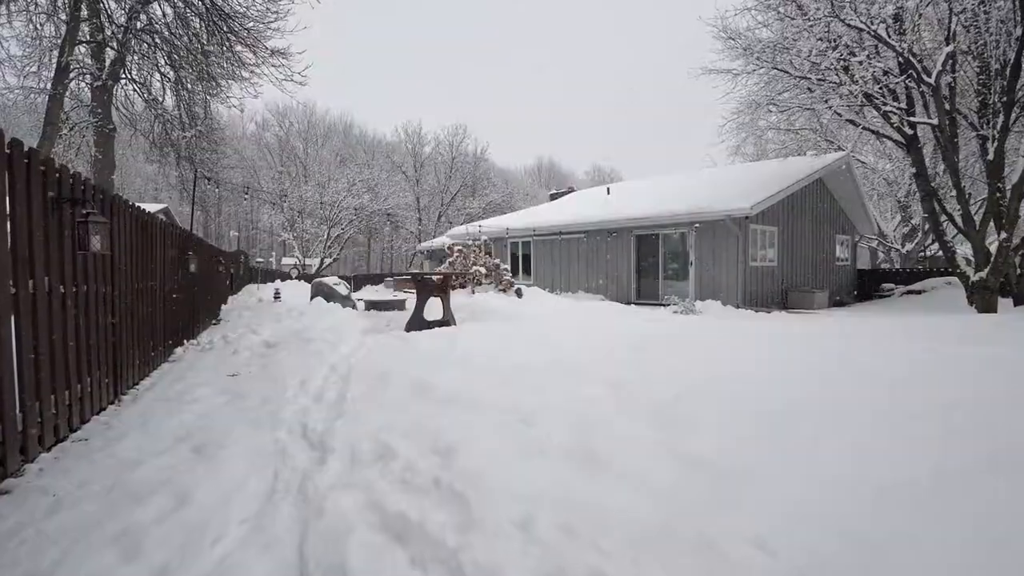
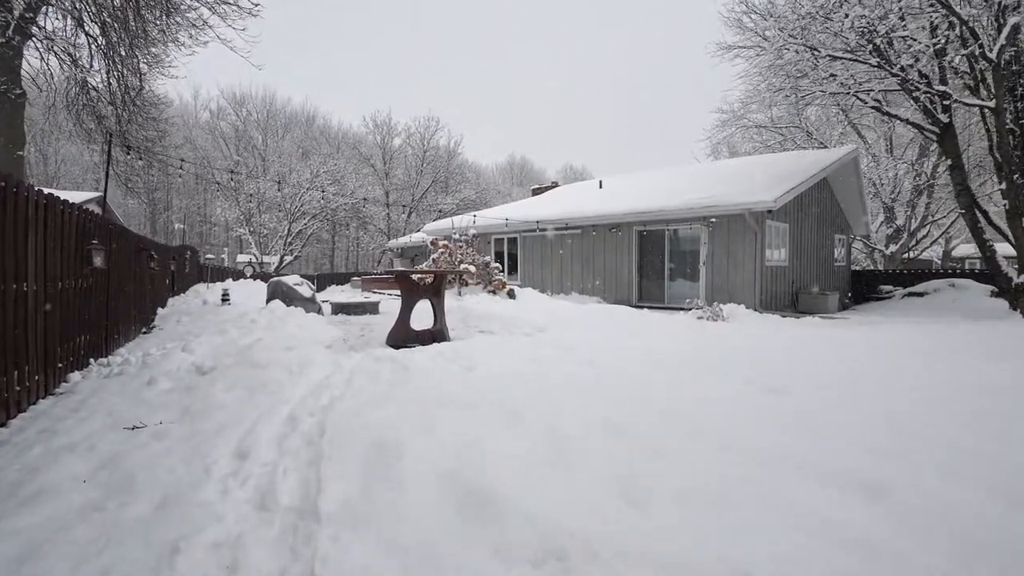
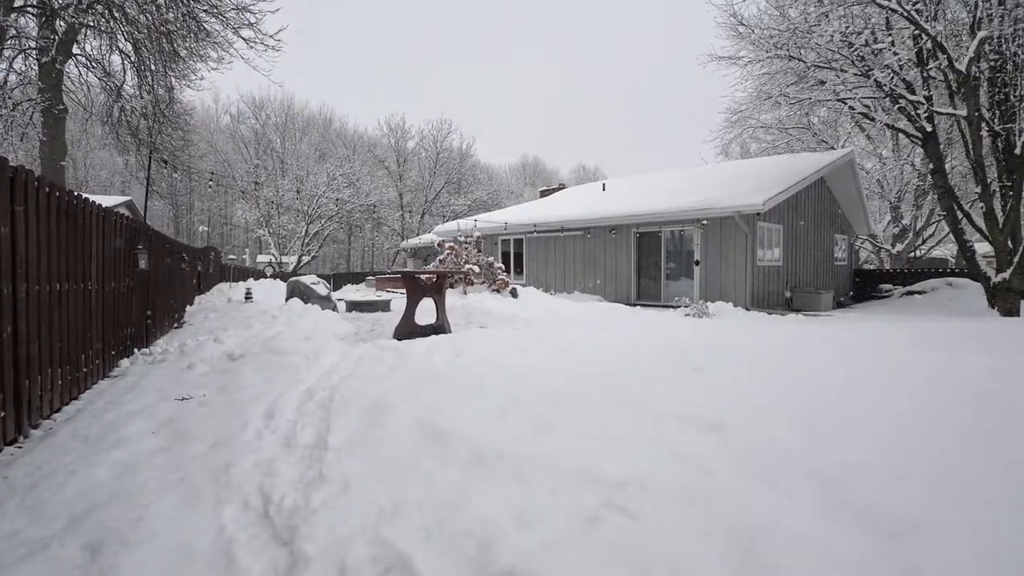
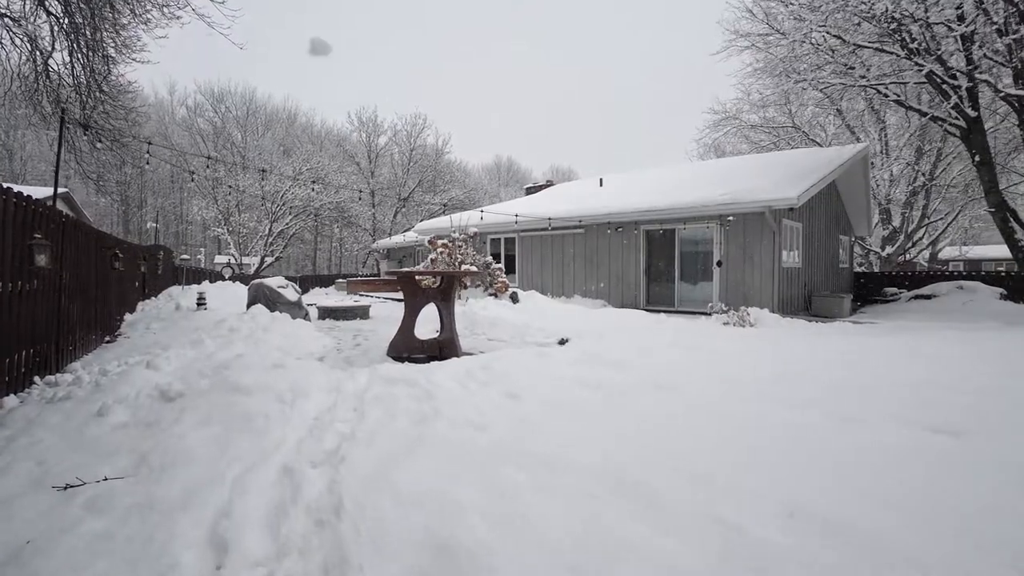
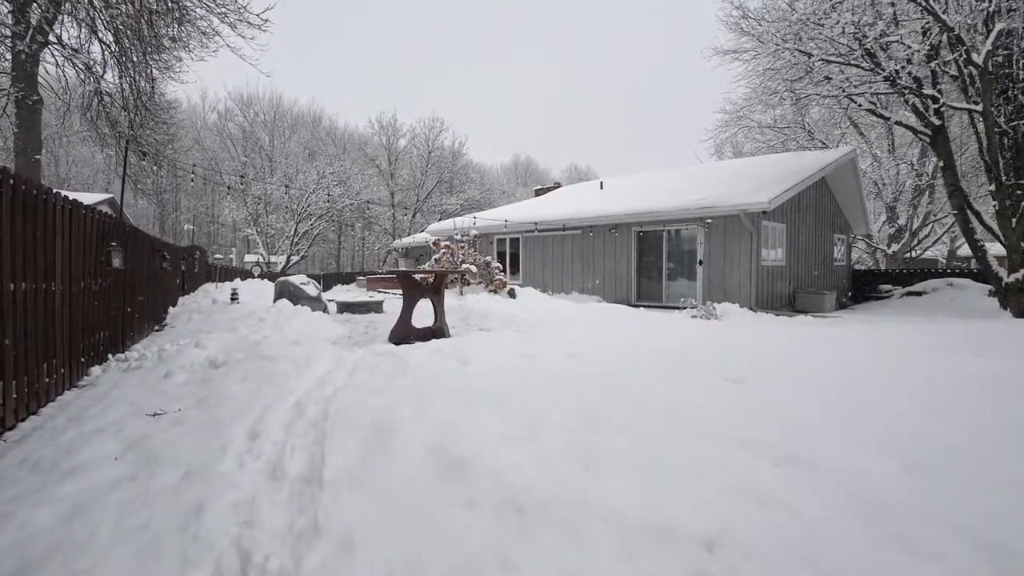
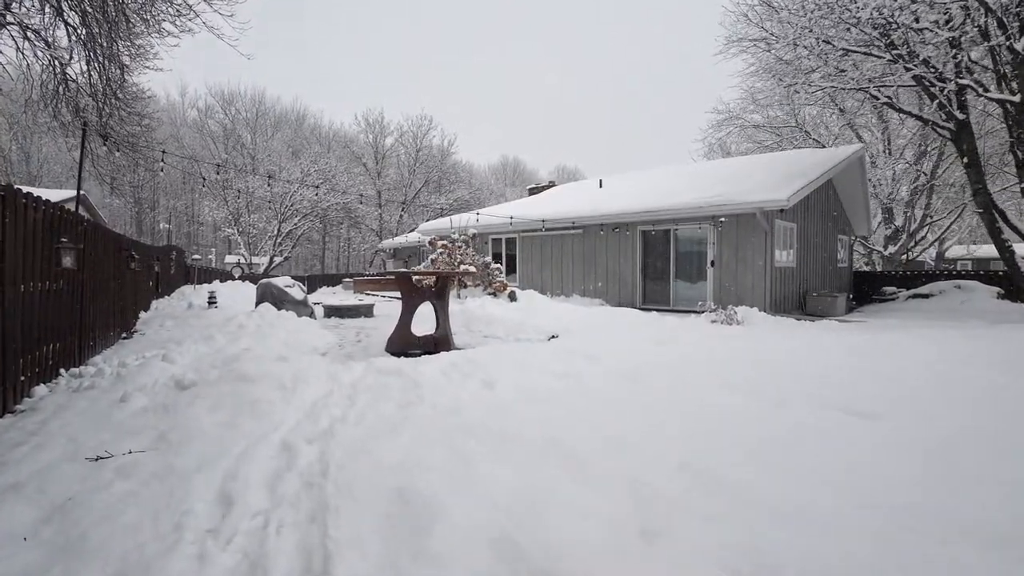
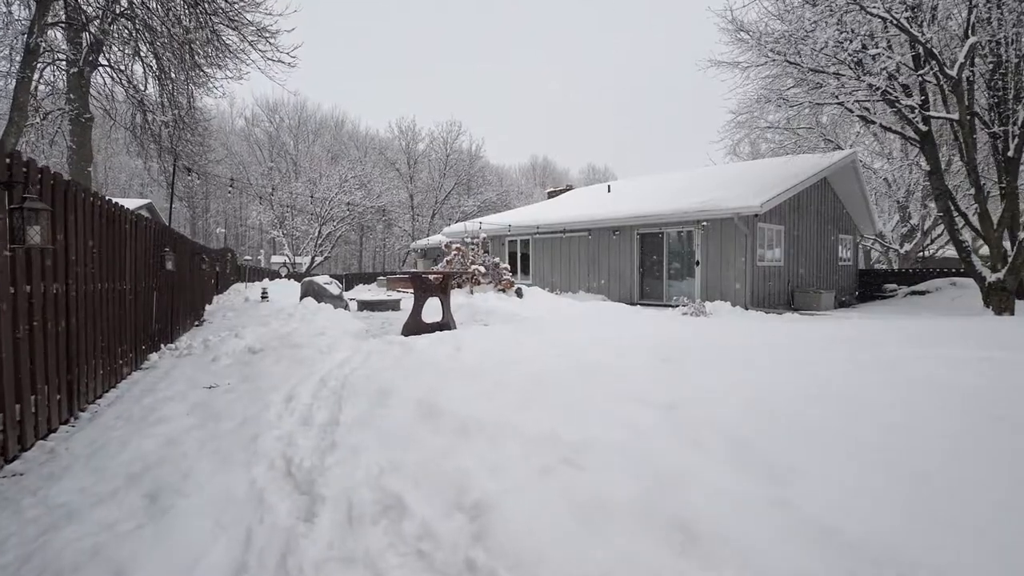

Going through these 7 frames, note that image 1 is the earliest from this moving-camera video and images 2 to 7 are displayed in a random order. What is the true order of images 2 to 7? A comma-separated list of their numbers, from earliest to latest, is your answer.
7, 3, 5, 2, 6, 4
